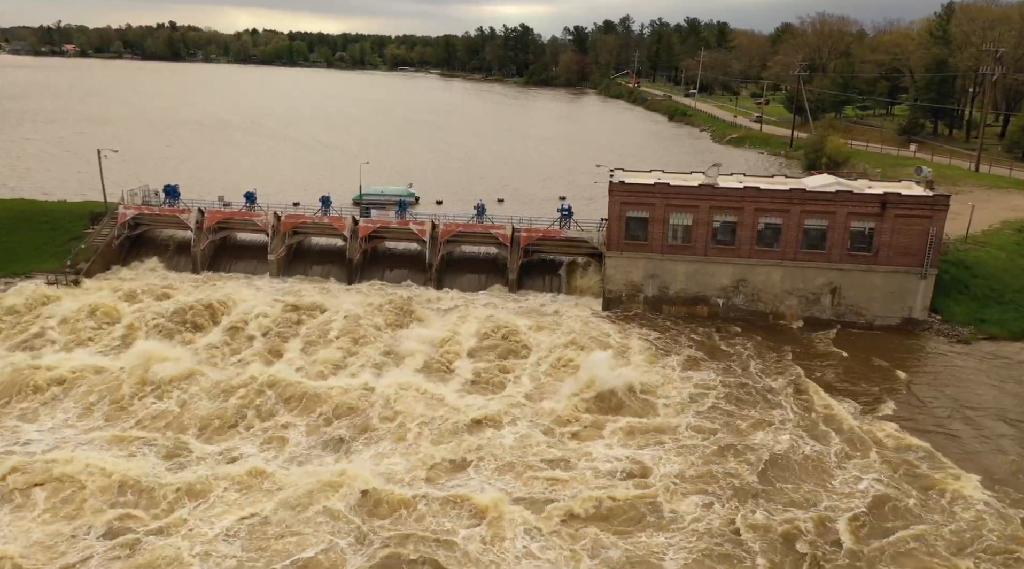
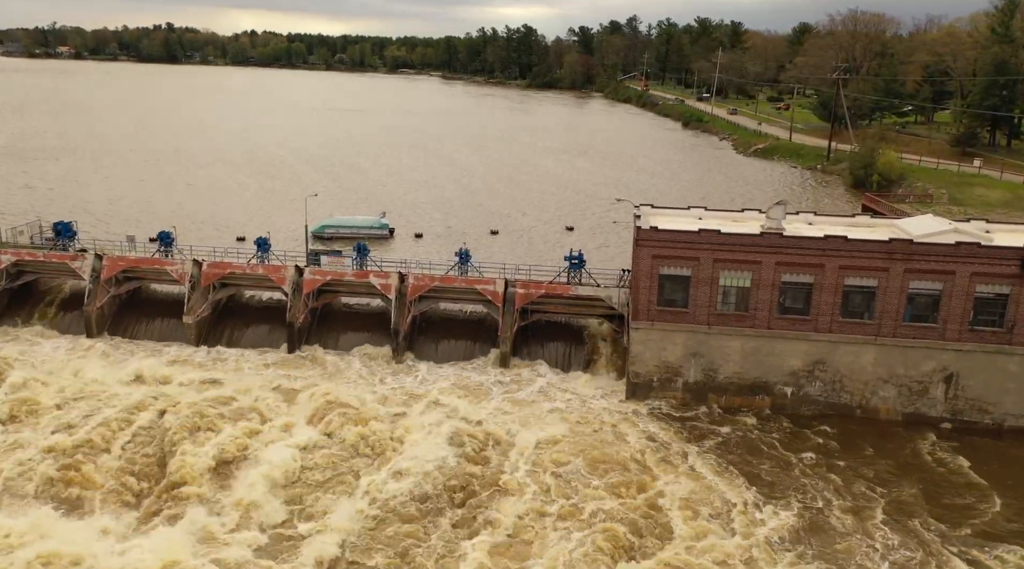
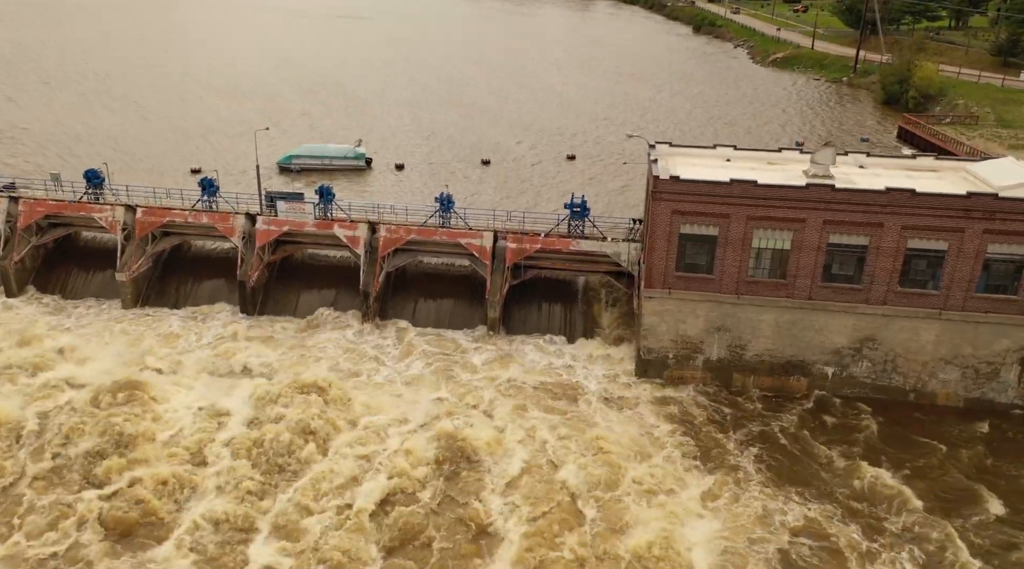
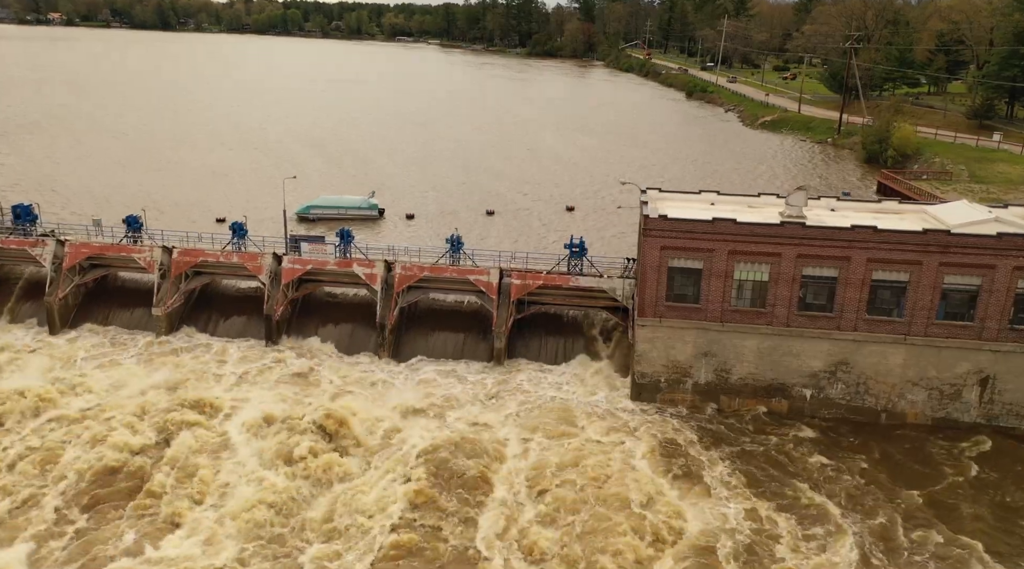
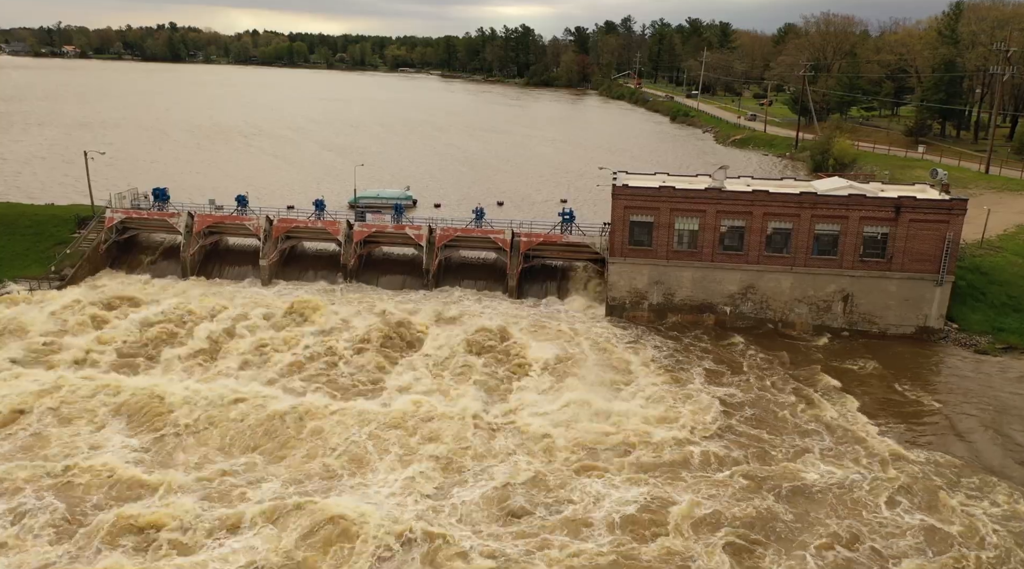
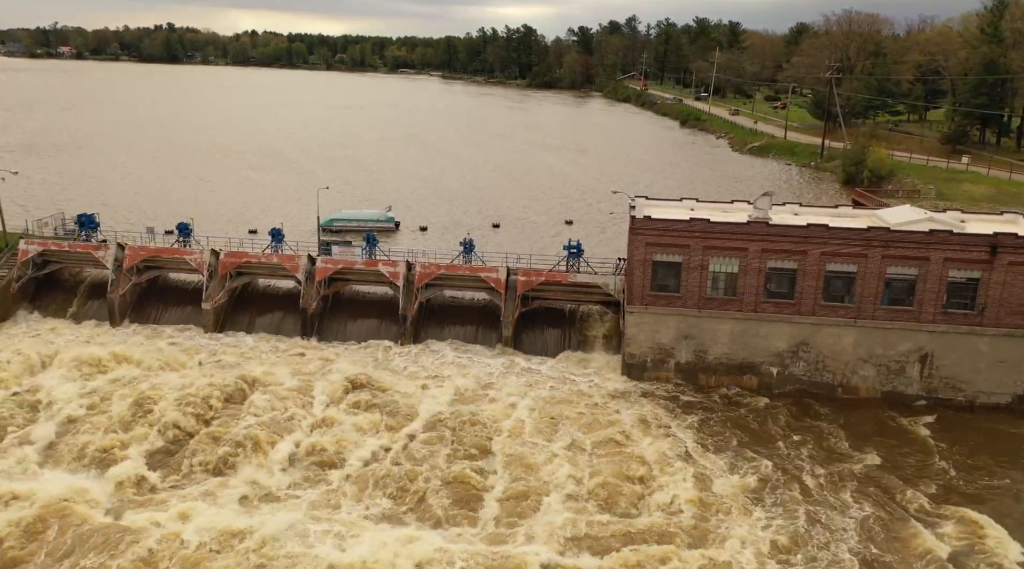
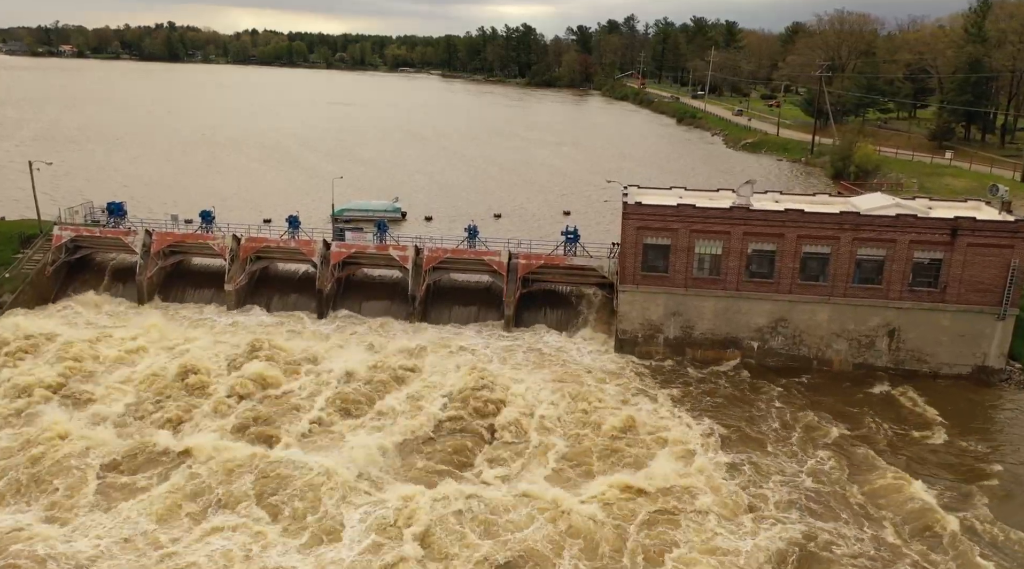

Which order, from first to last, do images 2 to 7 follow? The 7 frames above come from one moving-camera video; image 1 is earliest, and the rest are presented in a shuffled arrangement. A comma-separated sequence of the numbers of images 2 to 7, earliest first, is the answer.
5, 7, 6, 2, 4, 3
